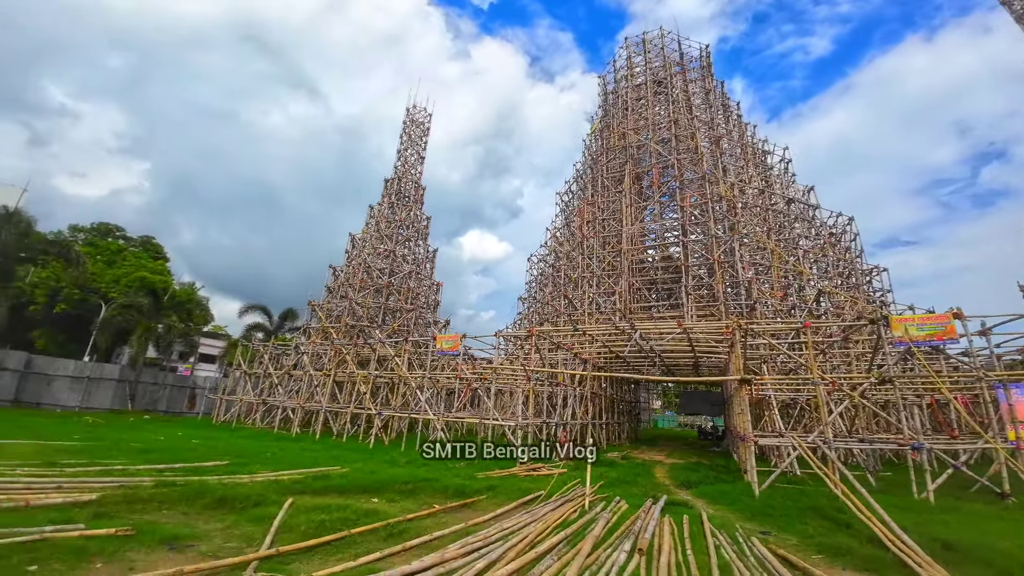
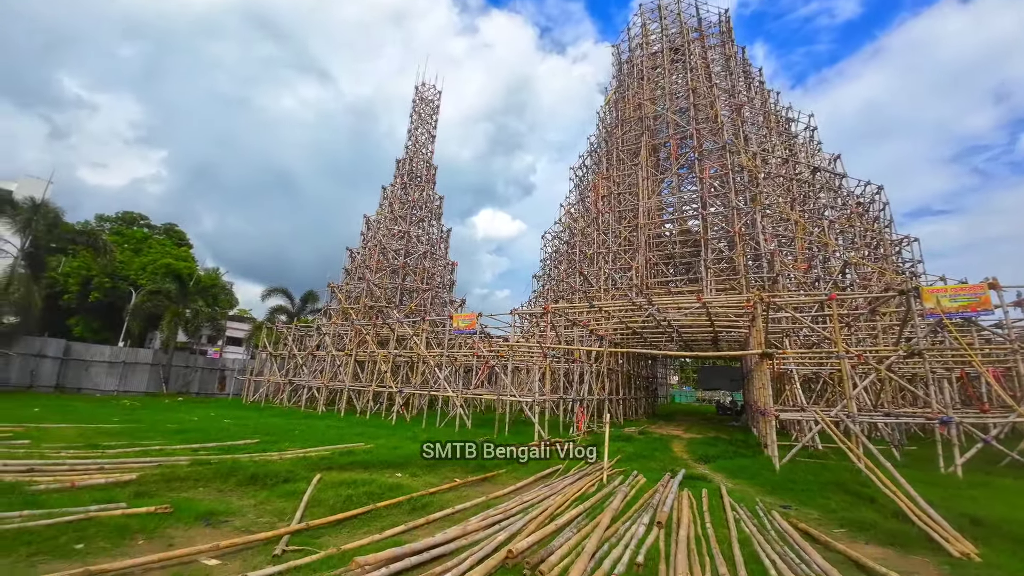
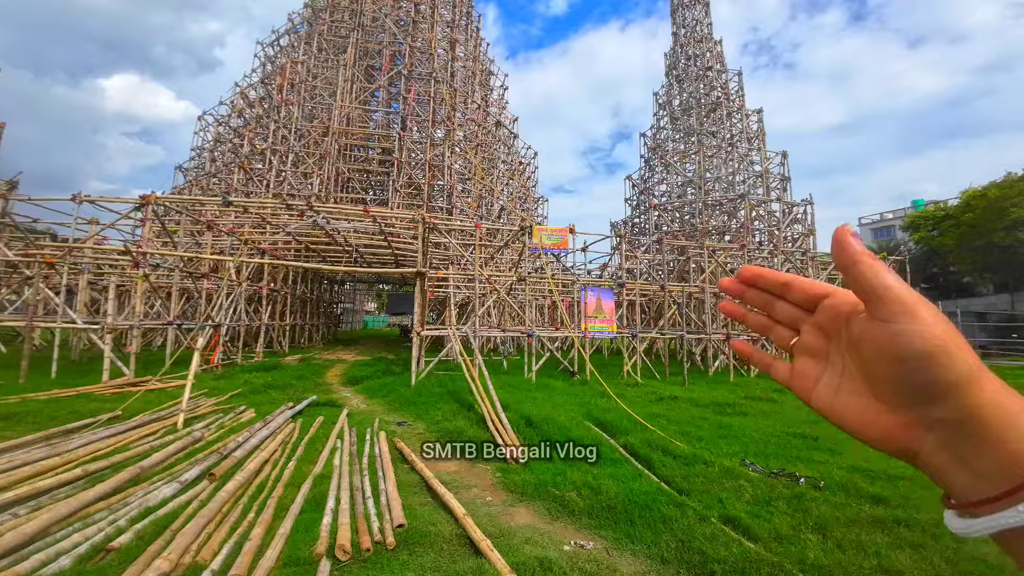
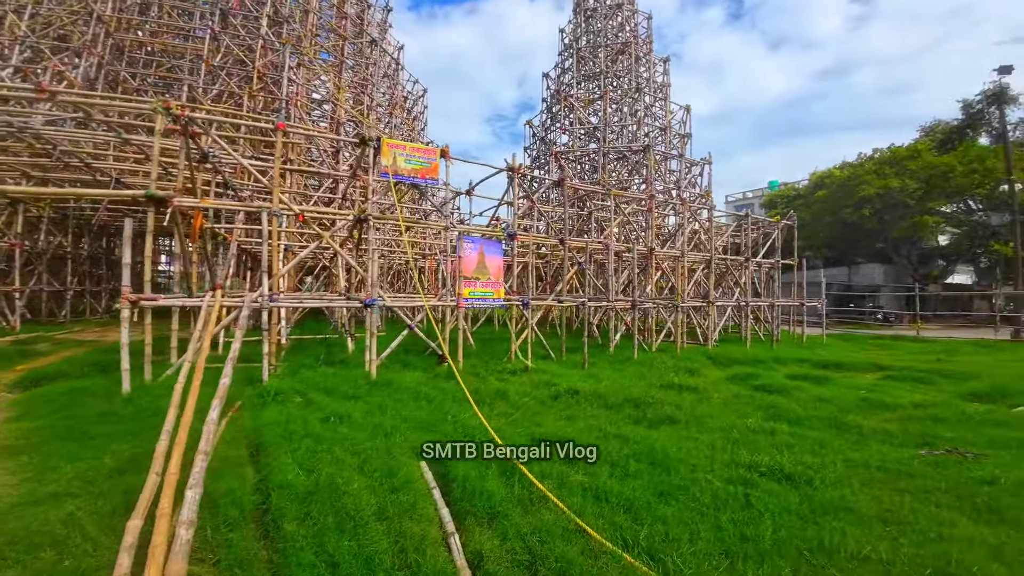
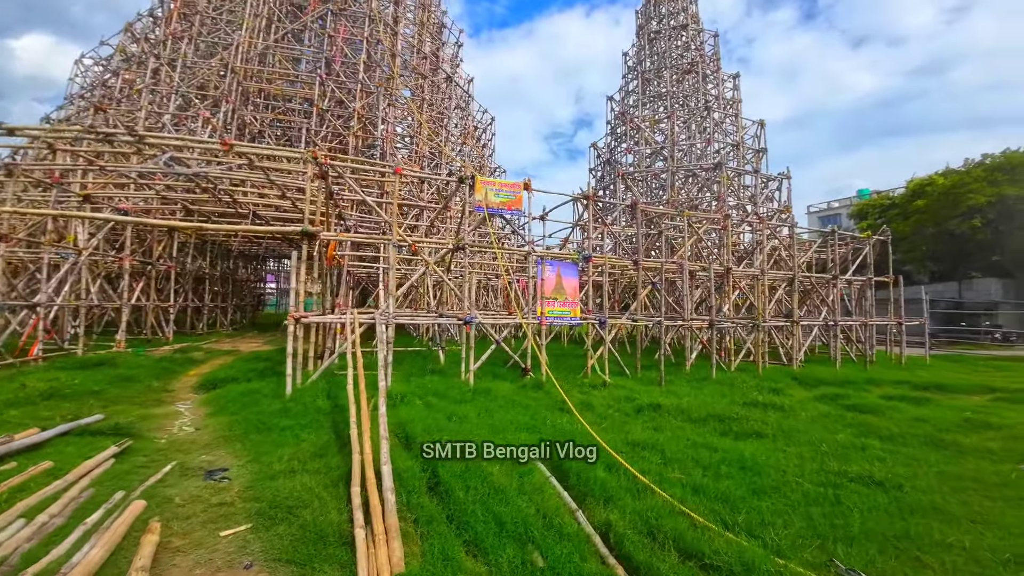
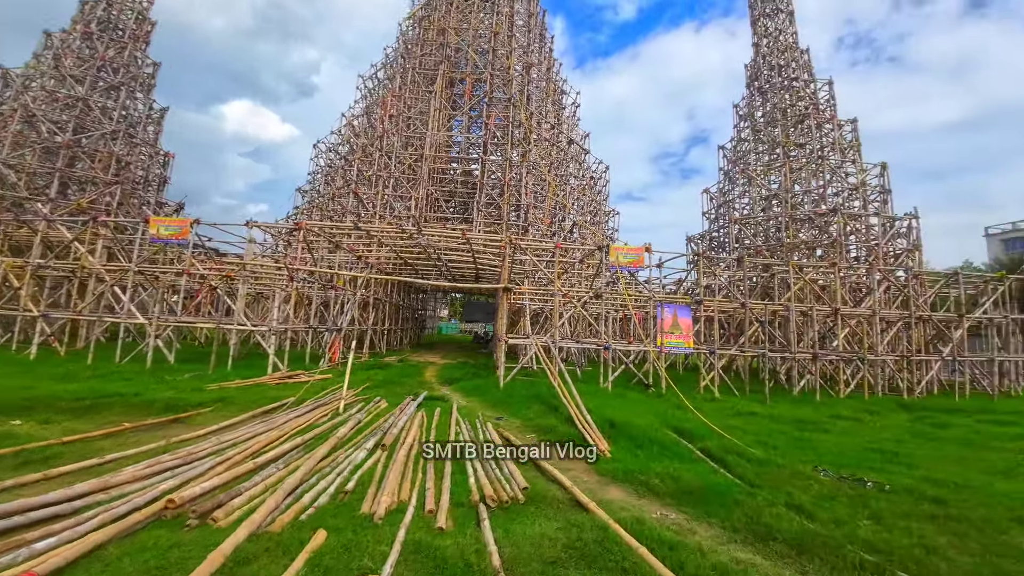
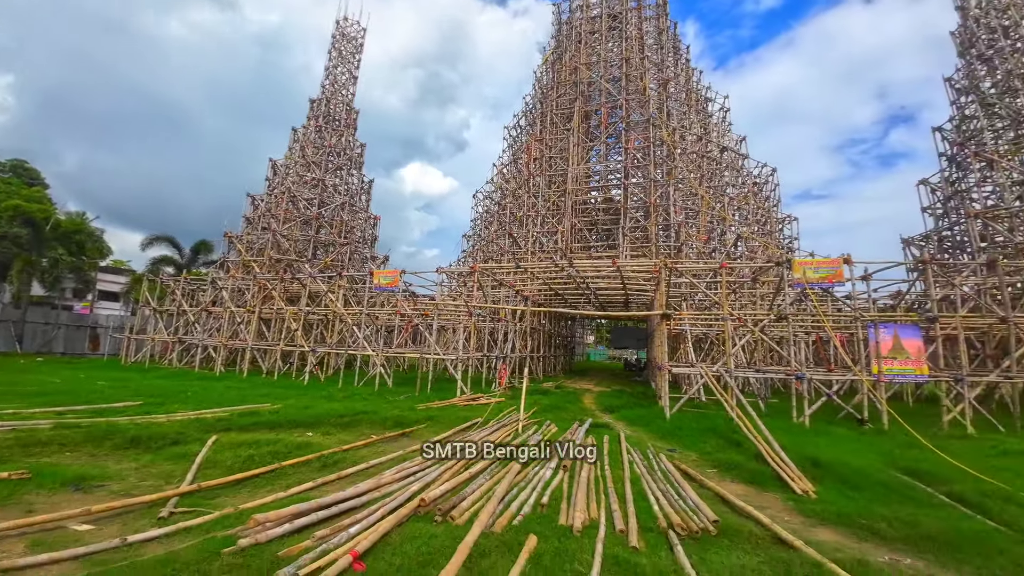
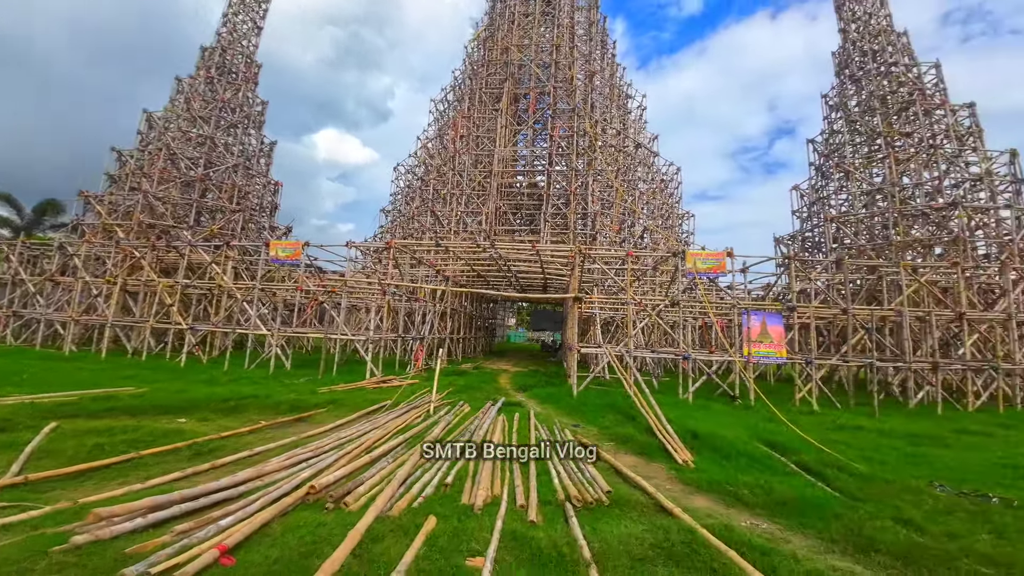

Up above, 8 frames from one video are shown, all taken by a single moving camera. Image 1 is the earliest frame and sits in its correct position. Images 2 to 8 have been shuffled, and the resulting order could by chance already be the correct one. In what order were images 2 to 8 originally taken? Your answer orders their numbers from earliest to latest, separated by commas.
2, 7, 8, 6, 3, 5, 4
